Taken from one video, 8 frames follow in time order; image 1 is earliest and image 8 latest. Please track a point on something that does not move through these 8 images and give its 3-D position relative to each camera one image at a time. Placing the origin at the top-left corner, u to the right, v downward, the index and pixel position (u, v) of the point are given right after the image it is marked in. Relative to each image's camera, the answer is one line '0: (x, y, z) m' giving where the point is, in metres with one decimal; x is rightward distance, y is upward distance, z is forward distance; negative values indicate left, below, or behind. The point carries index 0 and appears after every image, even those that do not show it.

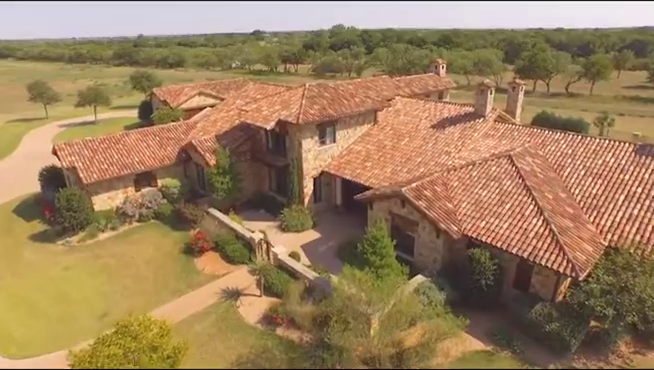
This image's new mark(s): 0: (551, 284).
0: (+10.2, -4.5, +17.6) m
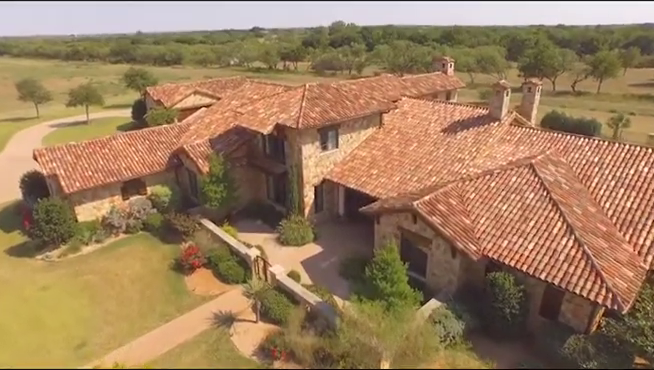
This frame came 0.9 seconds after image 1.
0: (+10.3, -5.2, +15.5) m
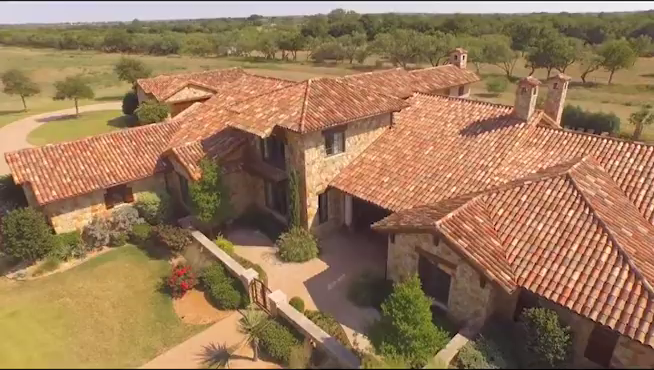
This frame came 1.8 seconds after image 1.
0: (+10.7, -6.0, +13.0) m
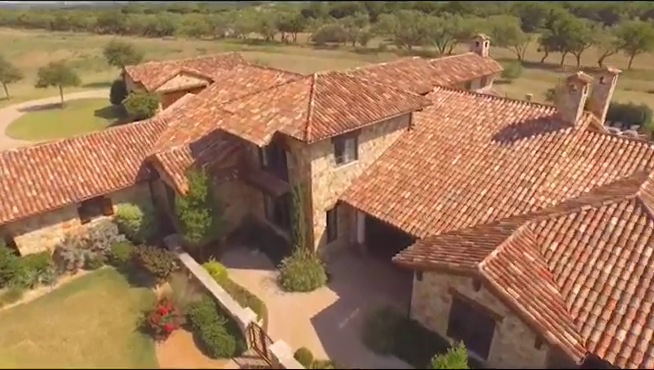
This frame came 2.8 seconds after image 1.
0: (+11.2, -7.2, +9.9) m
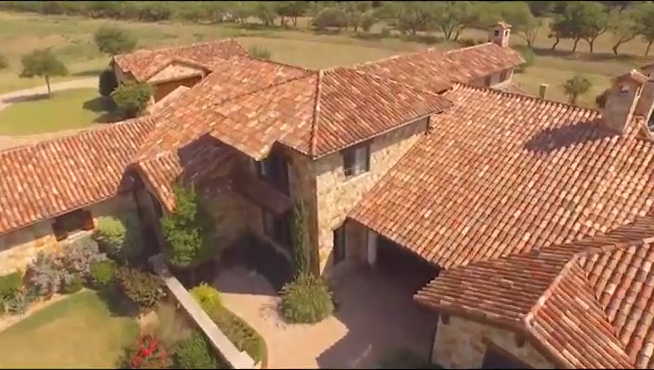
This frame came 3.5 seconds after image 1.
0: (+11.5, -8.3, +7.6) m
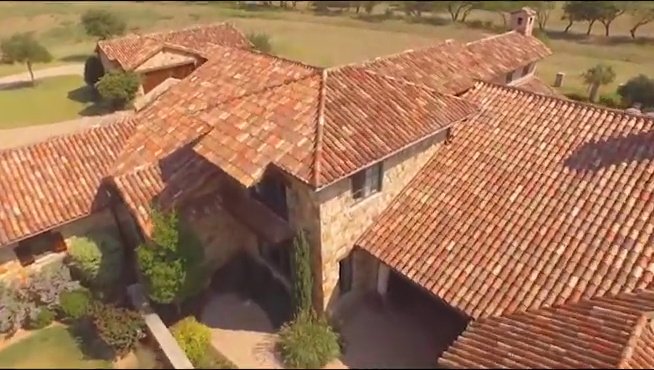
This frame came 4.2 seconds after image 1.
0: (+11.7, -9.6, +5.4) m
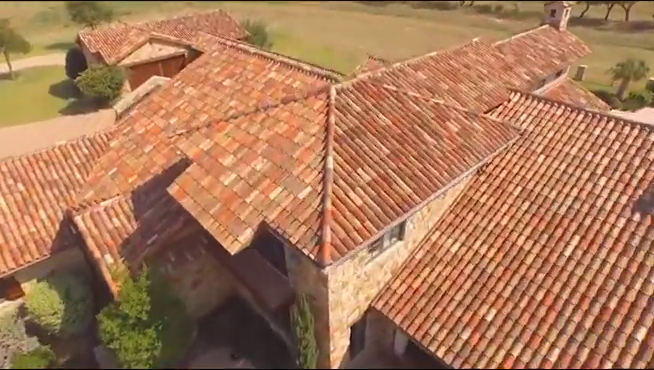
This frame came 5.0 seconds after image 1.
0: (+11.9, -11.6, +2.8) m
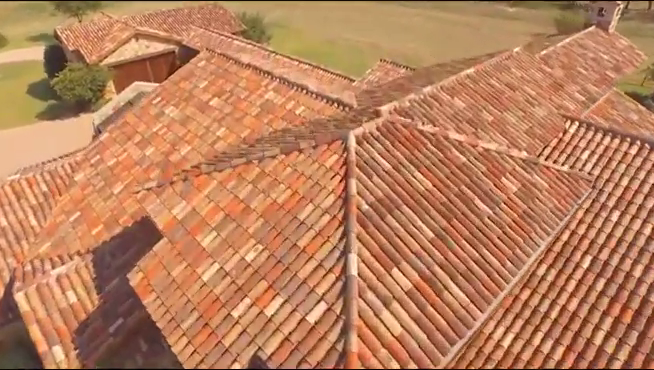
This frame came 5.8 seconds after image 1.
0: (+12.3, -13.8, +0.1) m
